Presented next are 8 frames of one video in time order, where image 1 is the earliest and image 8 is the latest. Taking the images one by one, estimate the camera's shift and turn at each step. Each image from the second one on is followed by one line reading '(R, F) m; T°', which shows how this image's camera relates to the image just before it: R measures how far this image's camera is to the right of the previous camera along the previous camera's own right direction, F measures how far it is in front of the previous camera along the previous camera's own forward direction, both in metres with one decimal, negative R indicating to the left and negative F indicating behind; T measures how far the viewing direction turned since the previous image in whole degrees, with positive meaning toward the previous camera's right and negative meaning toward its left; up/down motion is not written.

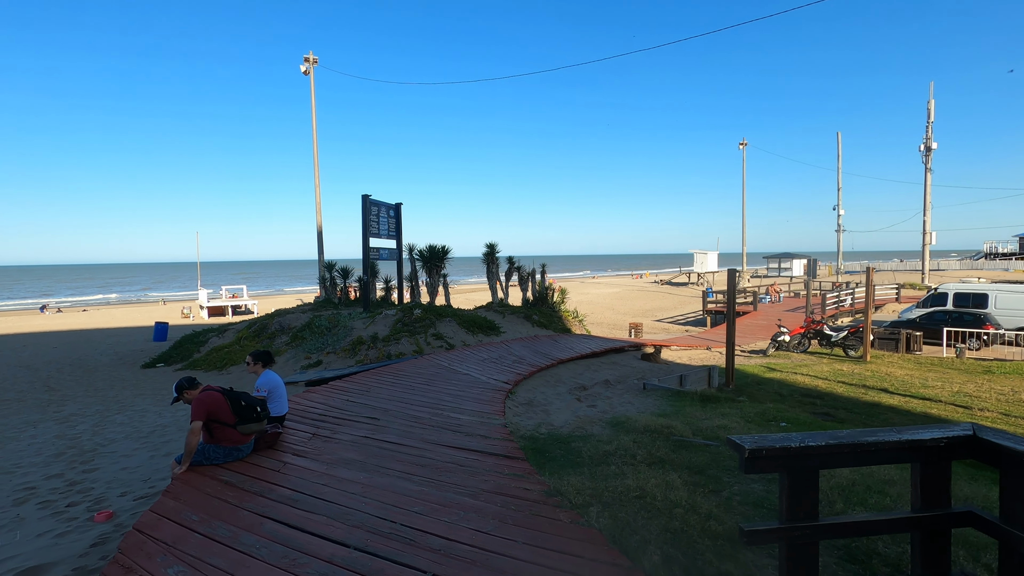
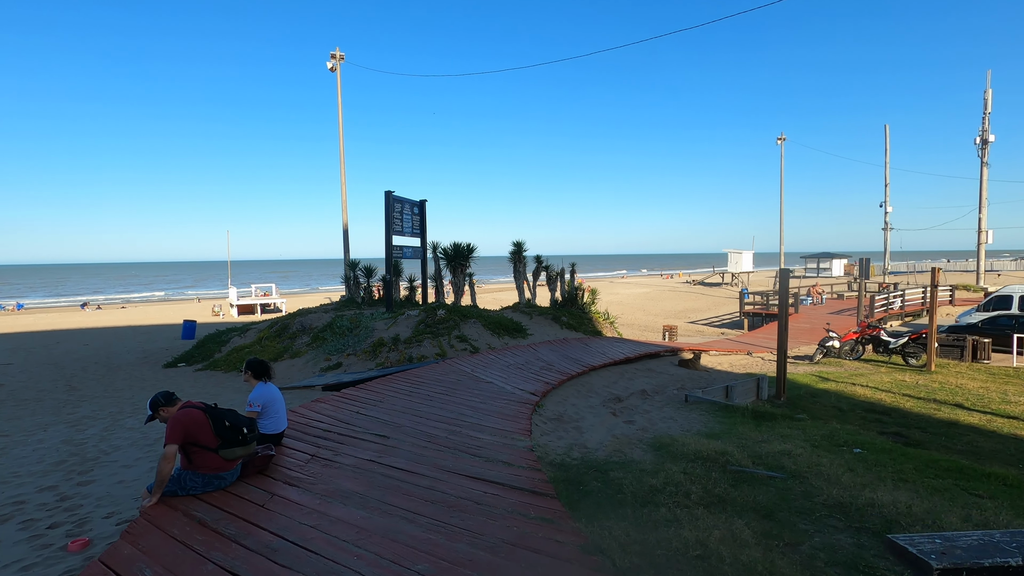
(0.0, +0.7) m; -3°
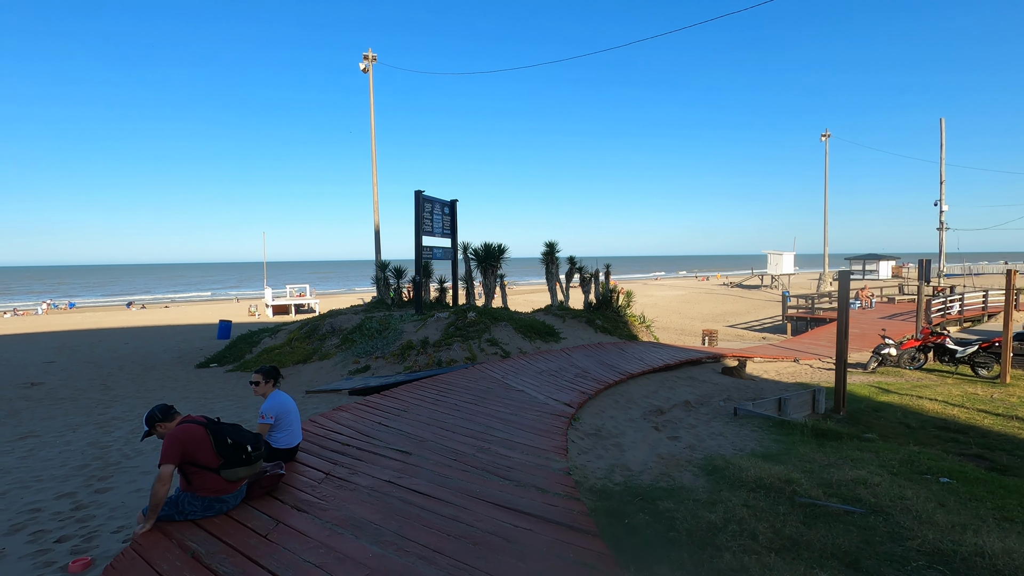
(0.0, +0.4) m; -3°
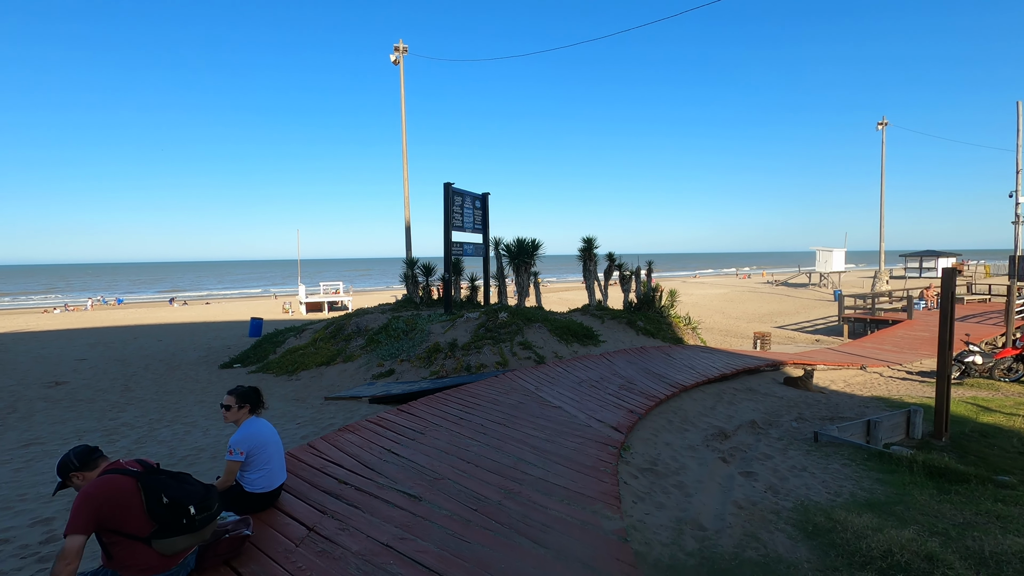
(0.0, +0.9) m; -4°
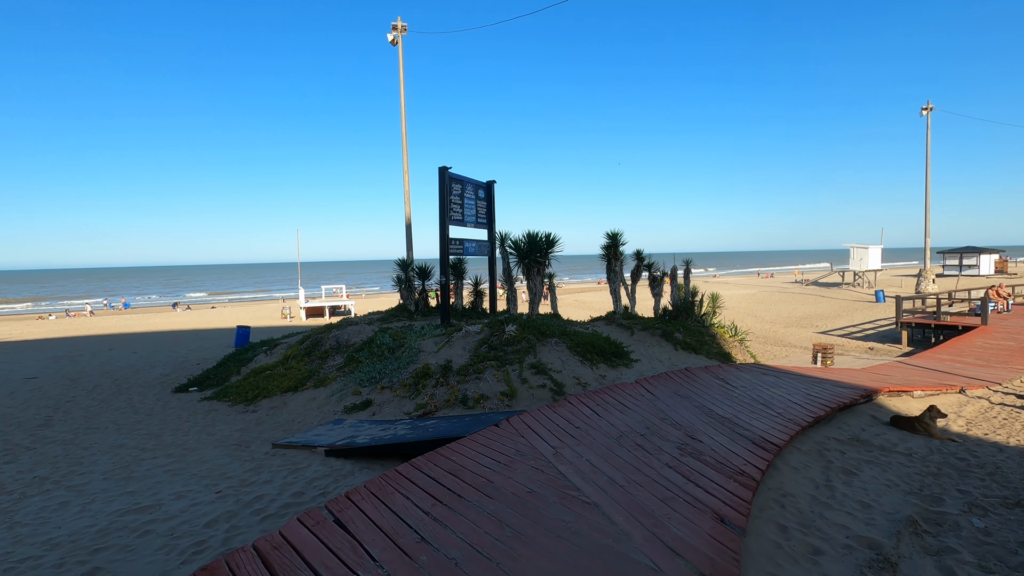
(+0.1, +2.3) m; -2°
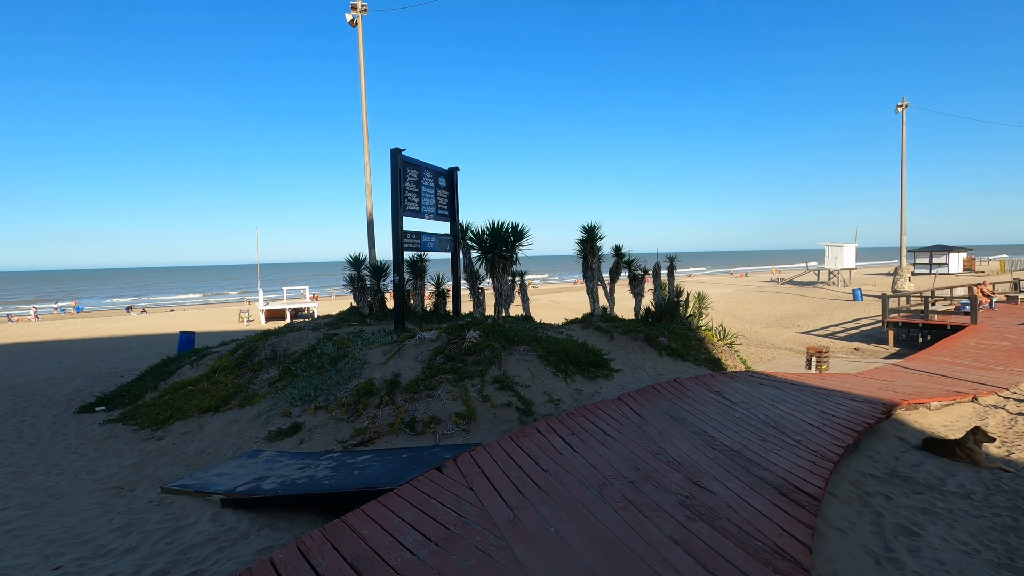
(+0.2, +1.3) m; +3°
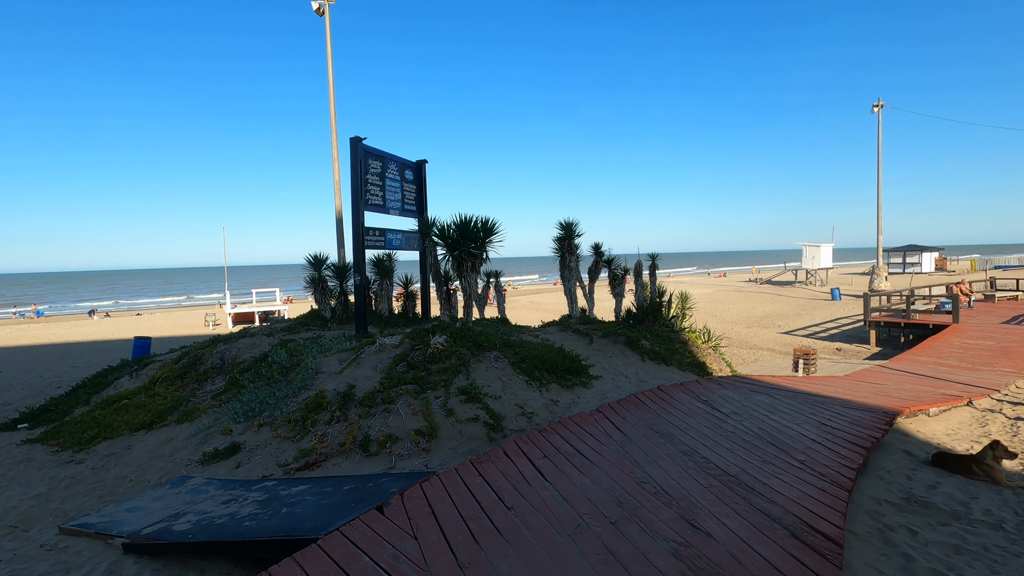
(+0.2, +0.7) m; +2°
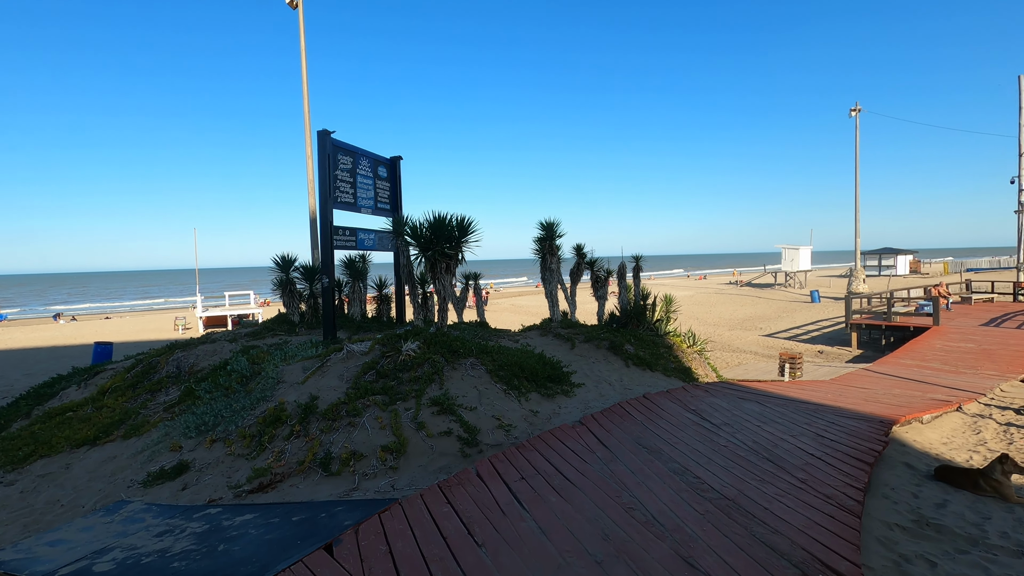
(+0.1, +0.4) m; +2°
